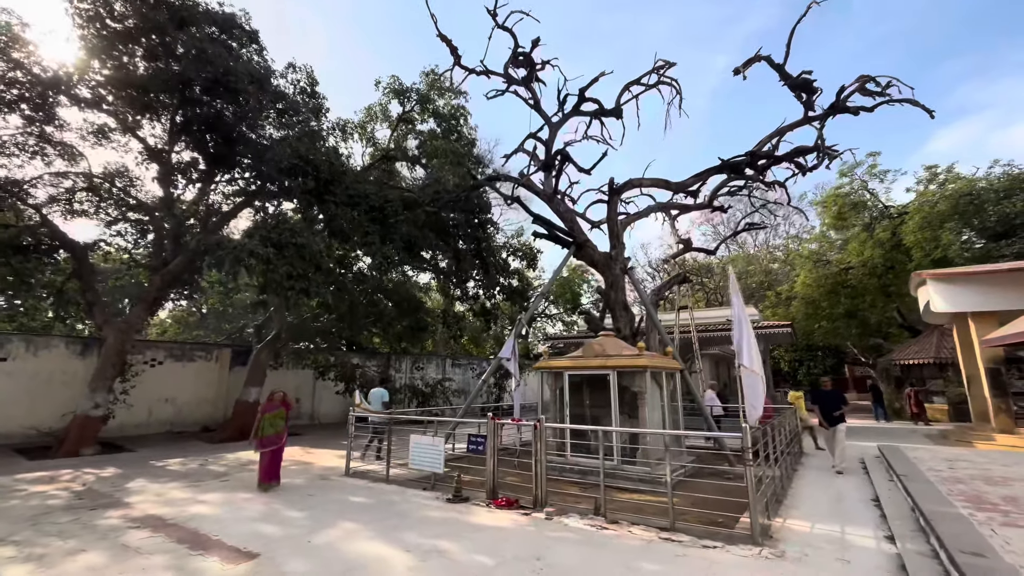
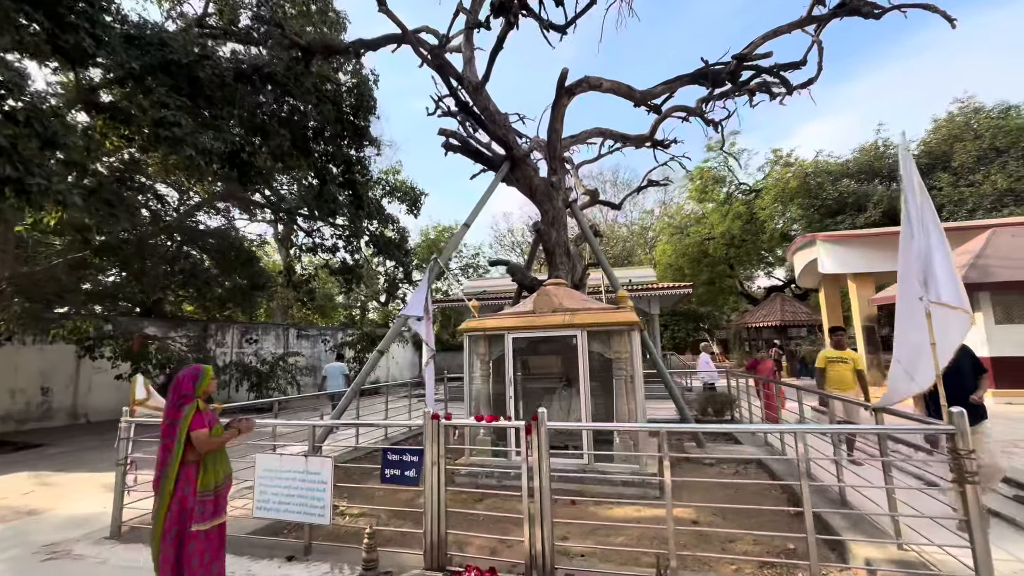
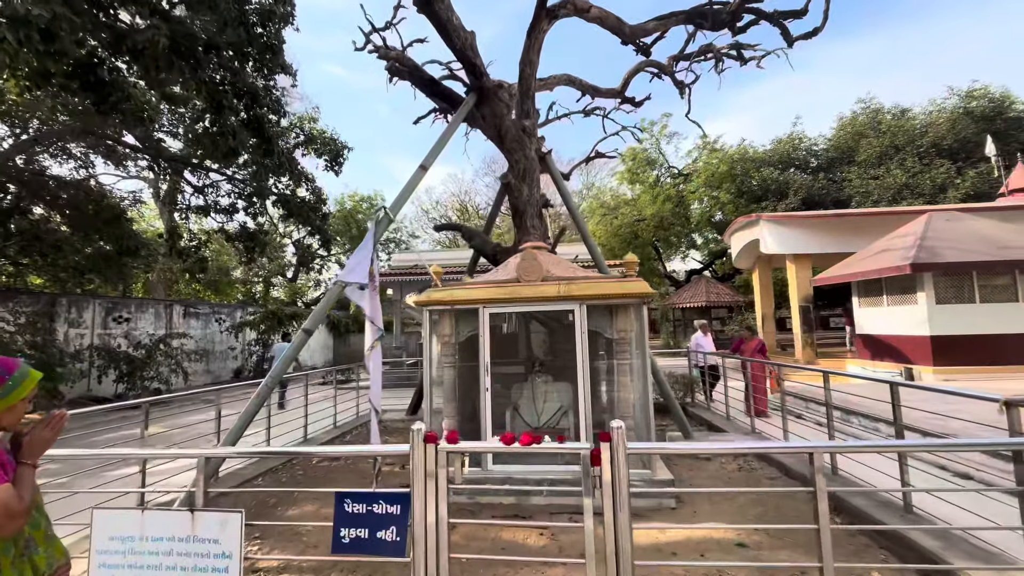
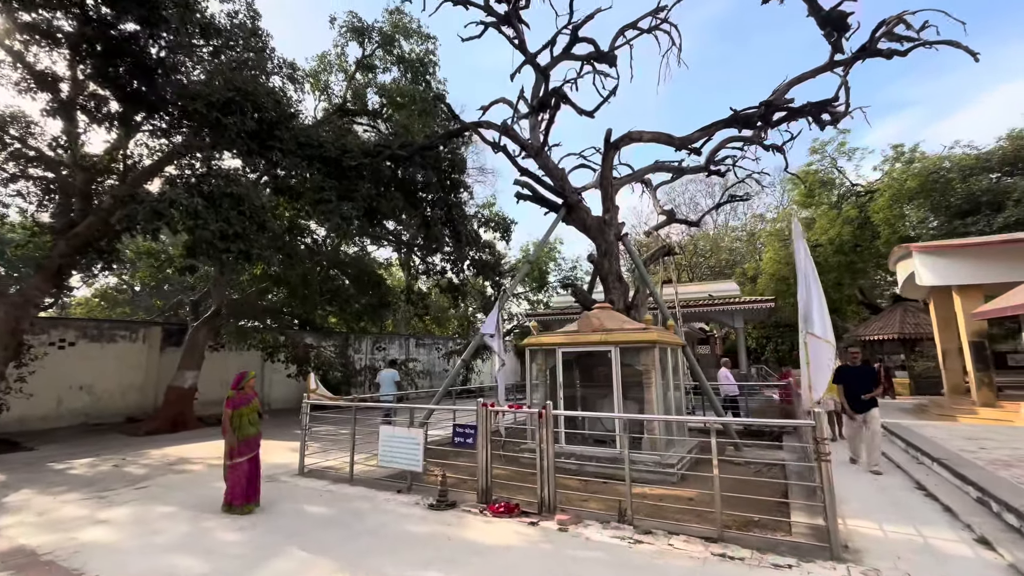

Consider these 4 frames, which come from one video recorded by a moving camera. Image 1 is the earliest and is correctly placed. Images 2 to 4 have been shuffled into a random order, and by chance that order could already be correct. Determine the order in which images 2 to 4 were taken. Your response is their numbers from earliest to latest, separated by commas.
4, 2, 3
